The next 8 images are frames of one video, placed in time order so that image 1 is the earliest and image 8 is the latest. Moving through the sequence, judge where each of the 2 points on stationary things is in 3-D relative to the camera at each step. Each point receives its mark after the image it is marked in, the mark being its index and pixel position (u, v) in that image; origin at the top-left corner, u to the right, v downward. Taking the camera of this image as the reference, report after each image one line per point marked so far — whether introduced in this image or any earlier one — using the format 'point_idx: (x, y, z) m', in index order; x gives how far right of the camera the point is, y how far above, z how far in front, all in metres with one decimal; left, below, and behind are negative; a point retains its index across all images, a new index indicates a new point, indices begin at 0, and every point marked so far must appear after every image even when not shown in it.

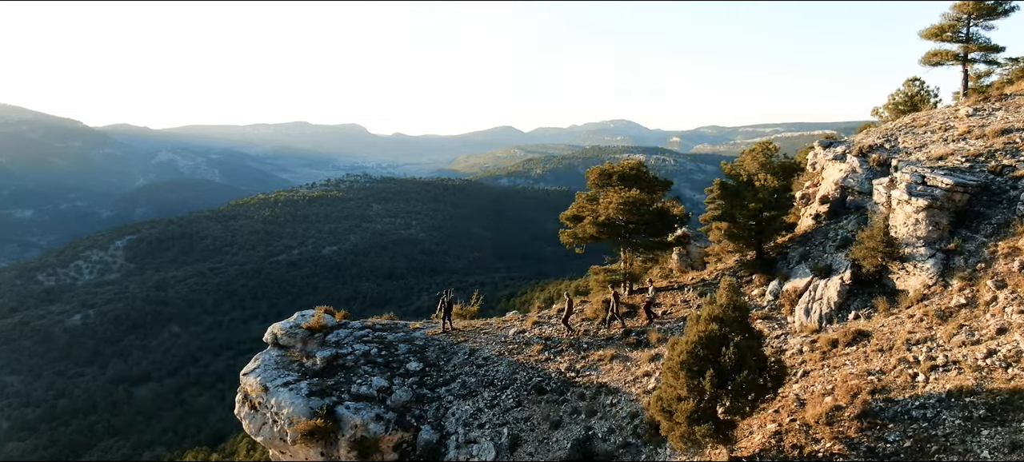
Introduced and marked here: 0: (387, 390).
0: (-3.9, -5.1, +17.2) m
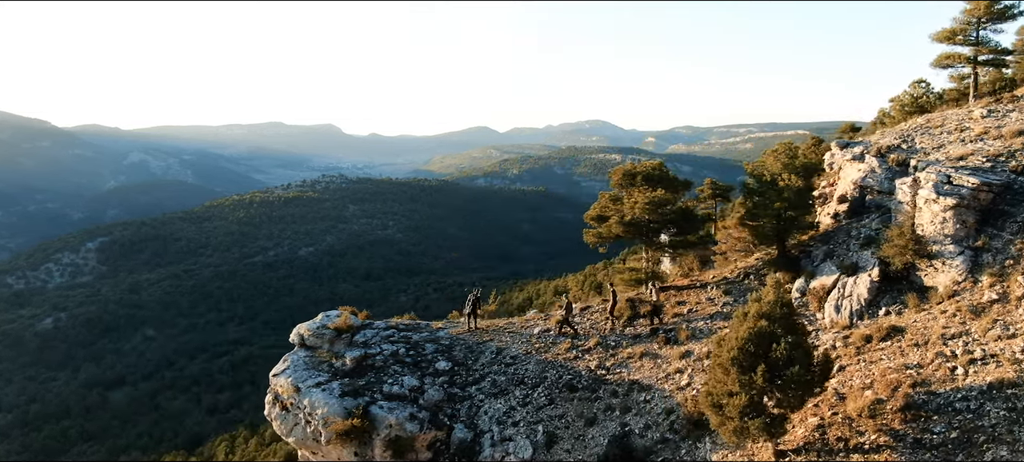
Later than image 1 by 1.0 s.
0: (-2.9, -5.1, +17.2) m
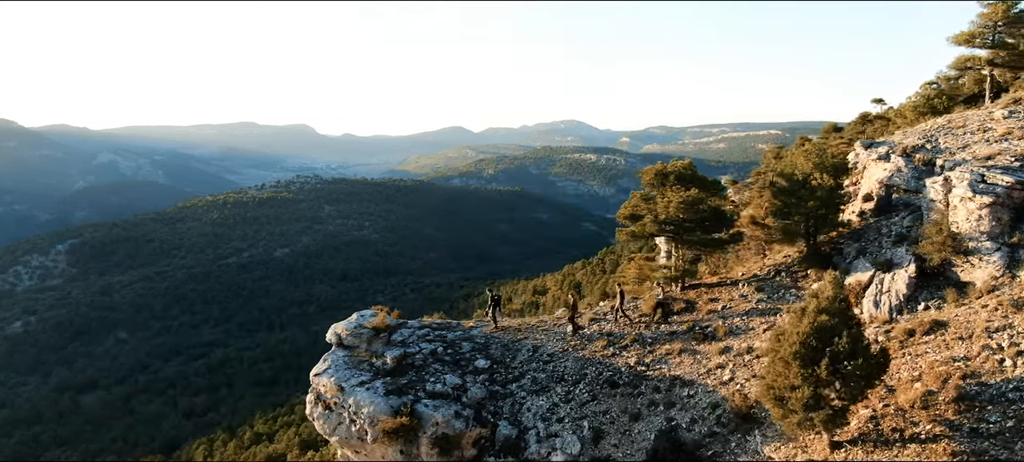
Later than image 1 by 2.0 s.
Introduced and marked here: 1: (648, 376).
0: (-1.6, -5.0, +17.4) m
1: (+4.3, -4.6, +17.0) m
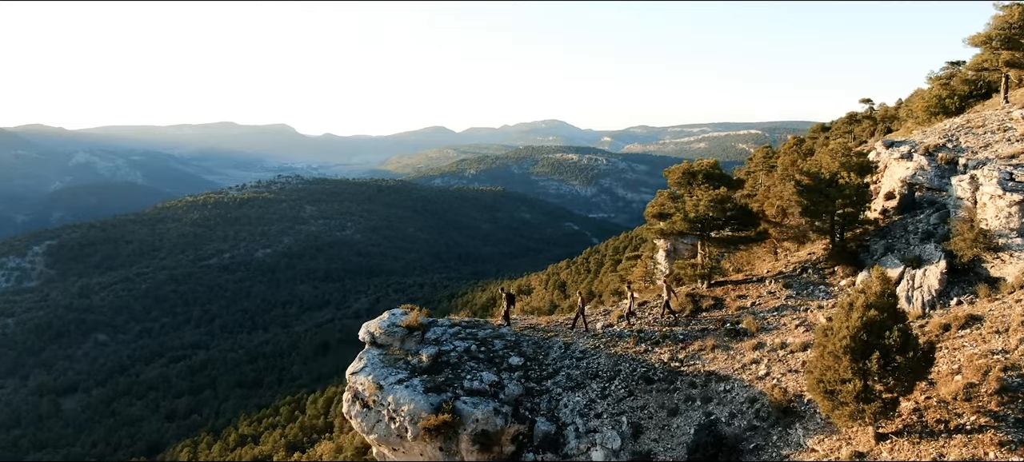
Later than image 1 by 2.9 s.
0: (-0.4, -5.0, +17.5) m
1: (+5.5, -4.5, +17.3) m
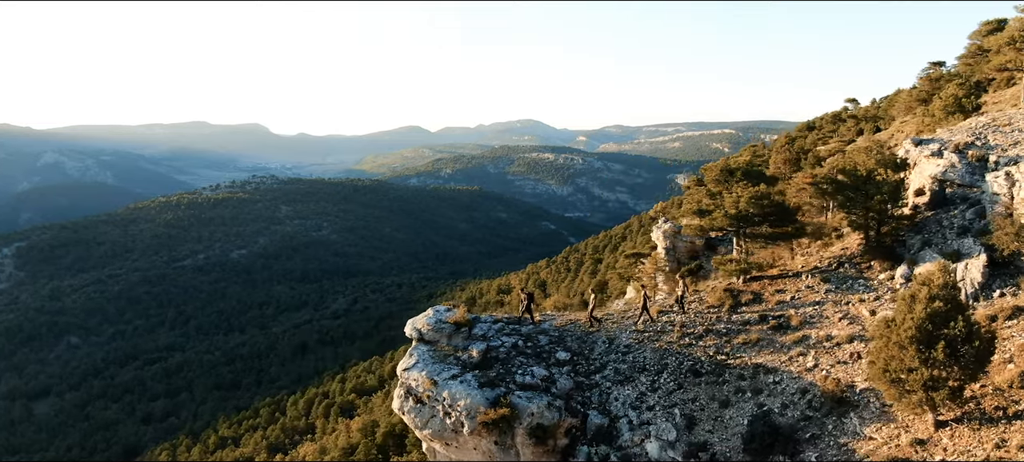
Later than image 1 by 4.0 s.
0: (+1.2, -4.9, +17.8) m
1: (+7.2, -4.4, +17.7) m
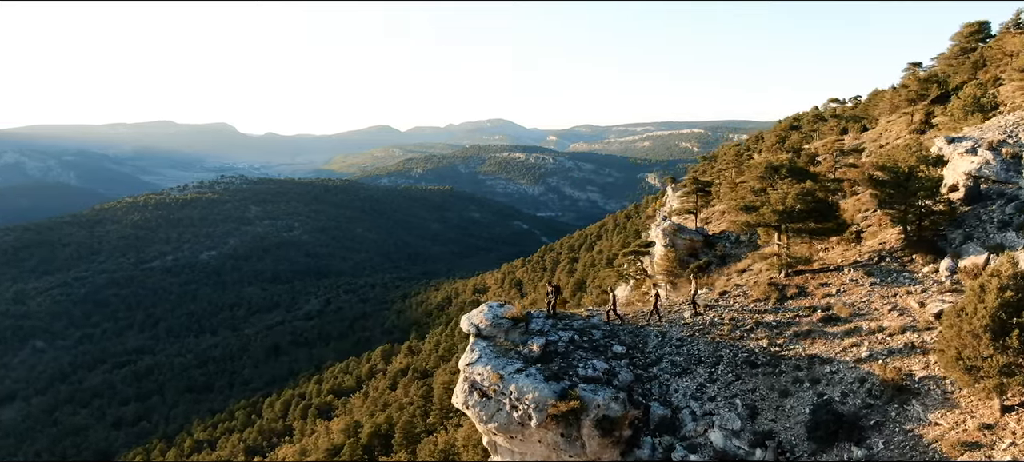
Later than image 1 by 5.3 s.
0: (+3.3, -4.7, +18.2) m
1: (+9.2, -4.2, +18.2) m
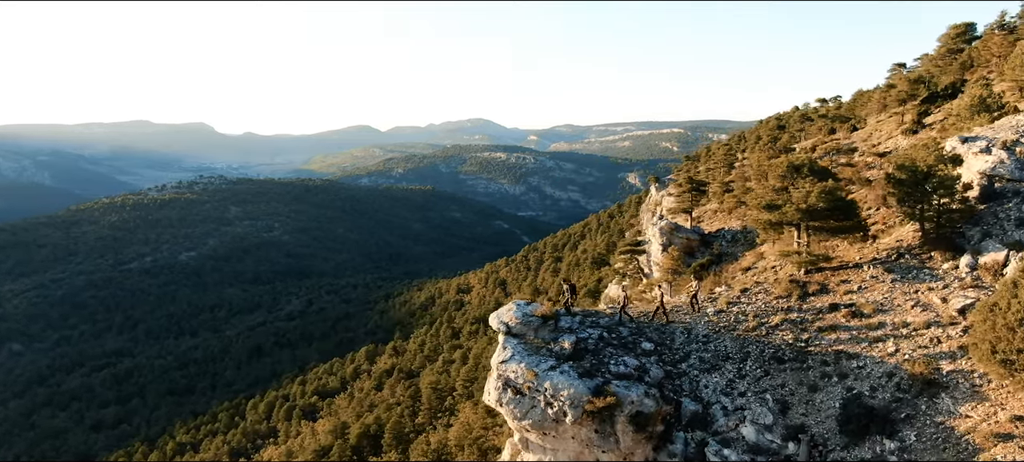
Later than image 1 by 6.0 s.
0: (+4.4, -4.7, +18.4) m
1: (+10.3, -4.2, +18.6) m
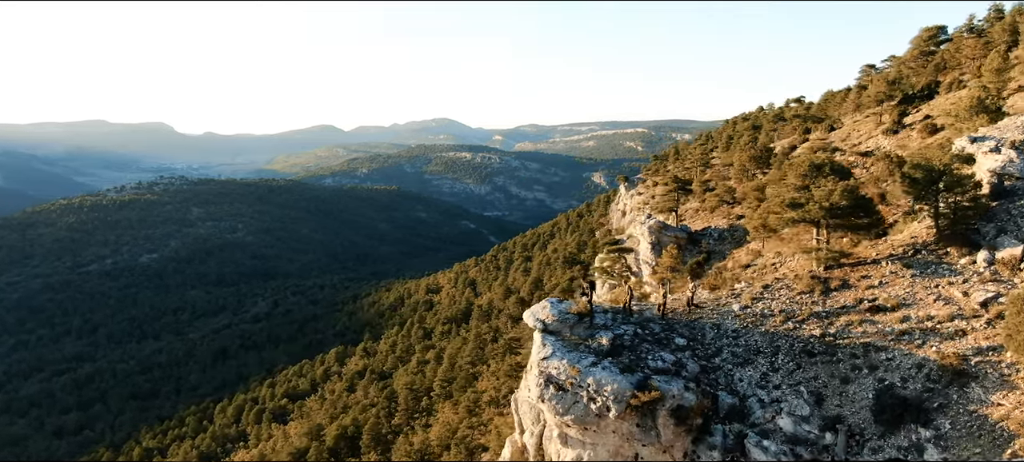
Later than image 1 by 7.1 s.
0: (+5.7, -4.6, +18.7) m
1: (+11.7, -4.1, +19.2) m
